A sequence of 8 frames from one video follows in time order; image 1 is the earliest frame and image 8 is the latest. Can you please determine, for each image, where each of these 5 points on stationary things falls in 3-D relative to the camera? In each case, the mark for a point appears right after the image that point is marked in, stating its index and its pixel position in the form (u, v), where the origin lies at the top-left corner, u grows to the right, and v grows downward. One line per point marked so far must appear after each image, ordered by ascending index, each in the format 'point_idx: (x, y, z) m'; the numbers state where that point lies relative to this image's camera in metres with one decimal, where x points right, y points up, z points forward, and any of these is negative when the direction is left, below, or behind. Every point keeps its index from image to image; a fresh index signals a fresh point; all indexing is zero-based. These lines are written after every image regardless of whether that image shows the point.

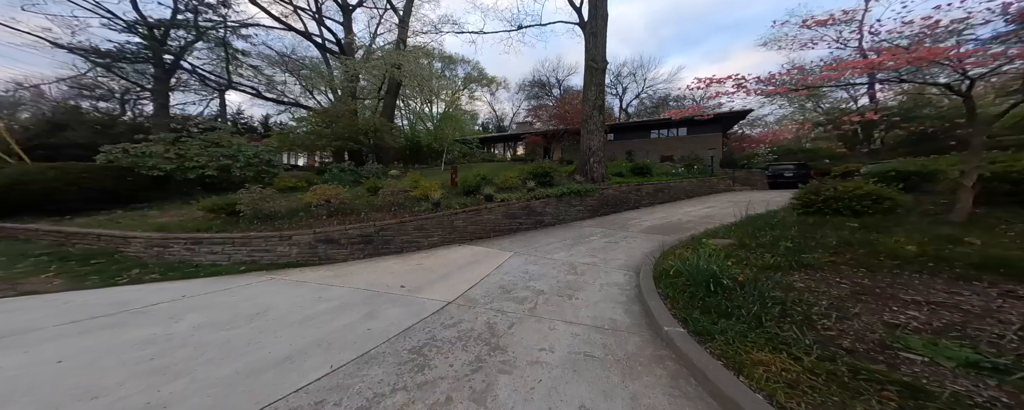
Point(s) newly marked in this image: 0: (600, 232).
0: (+2.1, -0.6, +7.0) m
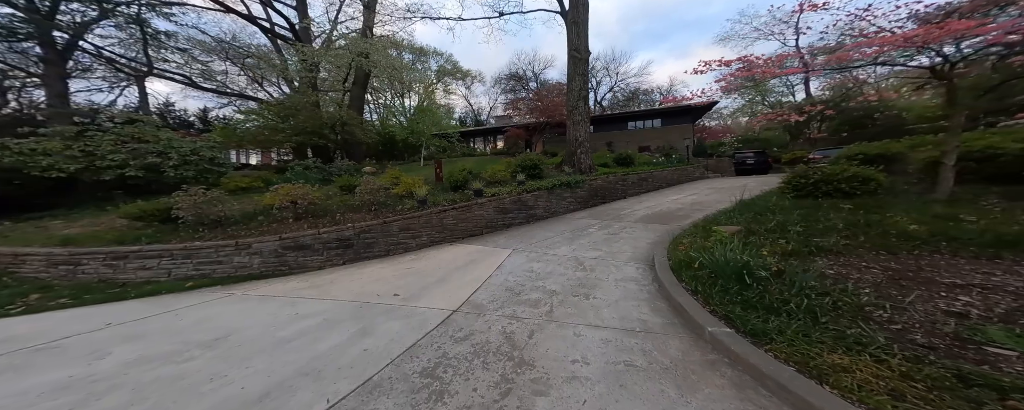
0: (+1.9, -0.4, +6.8) m
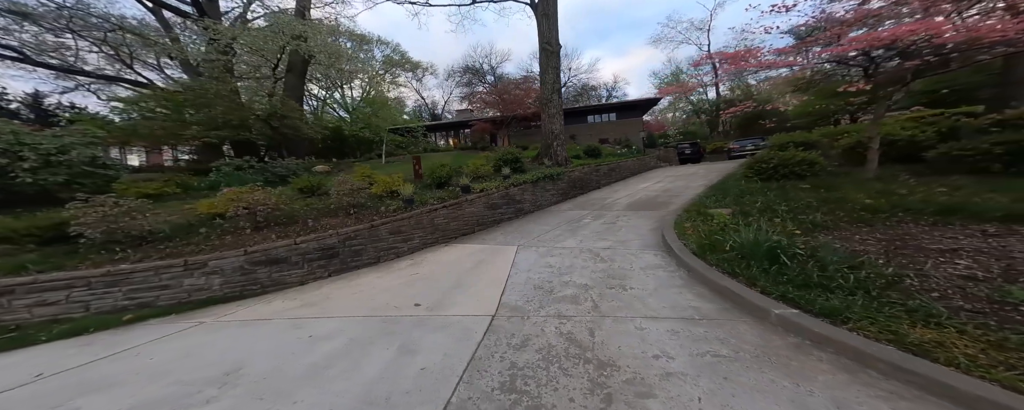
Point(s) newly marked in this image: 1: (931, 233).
0: (+1.6, -0.2, +6.9) m
1: (+5.3, -0.3, +3.7) m
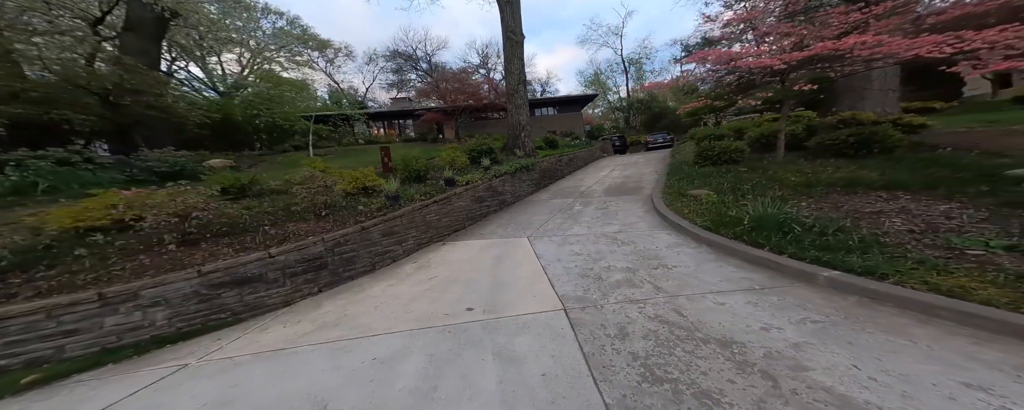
0: (+1.2, 0.0, +7.0) m
1: (+5.5, +0.1, +4.7) m
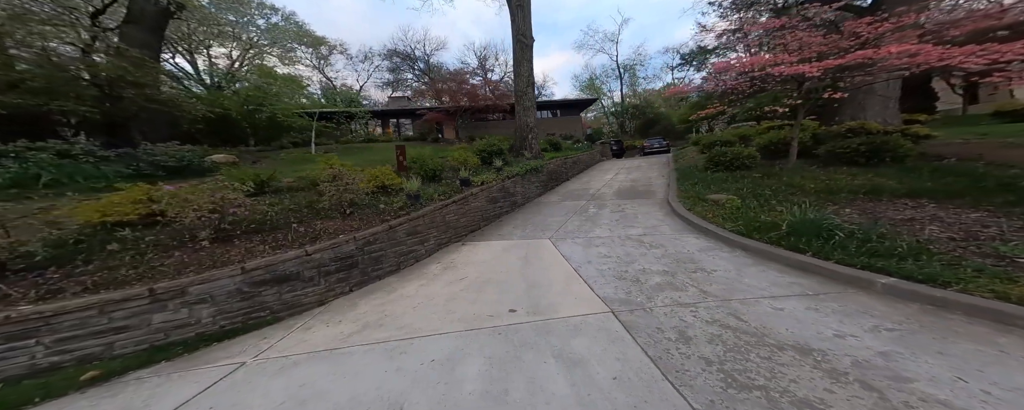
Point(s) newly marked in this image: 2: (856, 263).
0: (+1.6, 0.0, +6.9) m
1: (+5.8, 0.0, +4.7) m
2: (+3.2, -0.5, +2.7) m
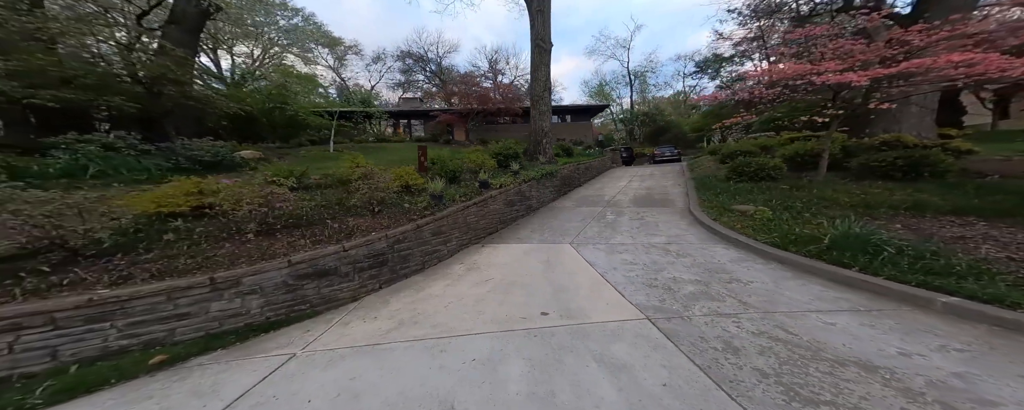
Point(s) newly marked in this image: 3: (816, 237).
0: (+2.0, -0.2, +6.8) m
1: (+6.2, -0.3, +4.4) m
2: (+3.5, -0.6, +2.6) m
3: (+3.8, -0.4, +3.6) m
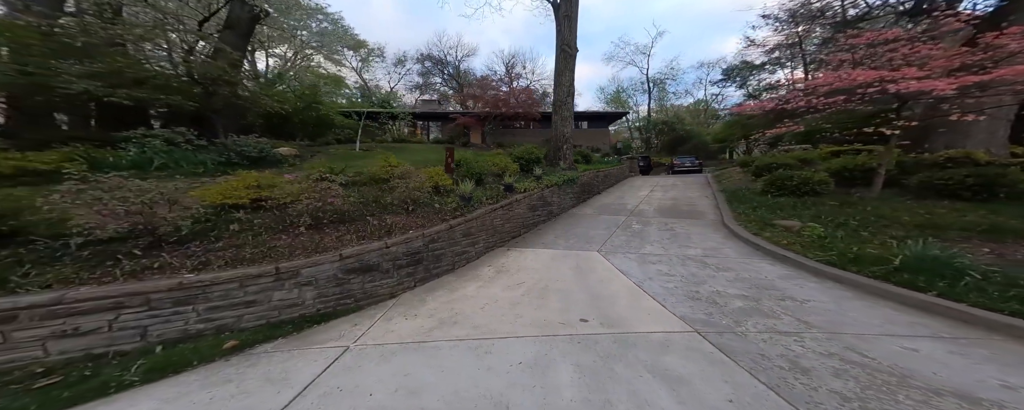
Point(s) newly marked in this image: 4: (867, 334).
0: (+2.6, -0.4, +6.6) m
1: (+6.7, -0.6, +4.0) m
2: (+3.8, -0.8, +2.3) m
3: (+4.1, -0.6, +3.3) m
4: (+2.6, -0.9, +2.1) m
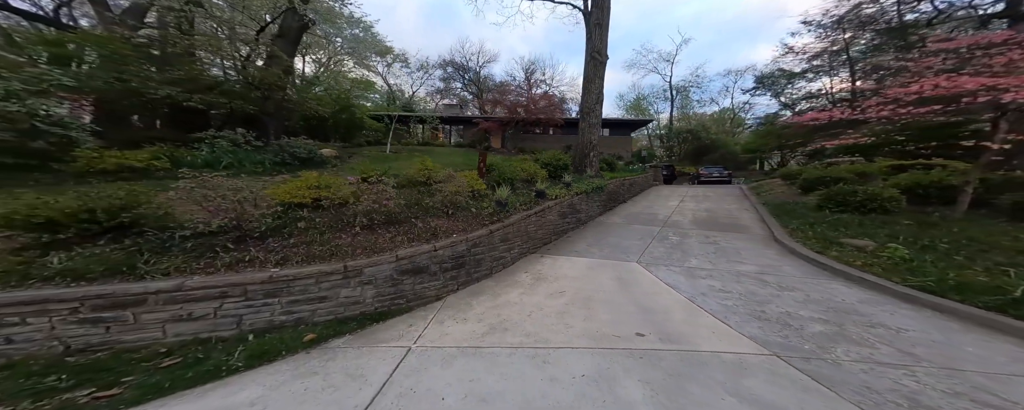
0: (+3.4, -0.6, +6.3) m
1: (+7.2, -0.9, +3.3) m
2: (+4.2, -0.9, +1.8) m
3: (+4.6, -0.8, +2.8) m
4: (+2.9, -1.0, +1.8) m
